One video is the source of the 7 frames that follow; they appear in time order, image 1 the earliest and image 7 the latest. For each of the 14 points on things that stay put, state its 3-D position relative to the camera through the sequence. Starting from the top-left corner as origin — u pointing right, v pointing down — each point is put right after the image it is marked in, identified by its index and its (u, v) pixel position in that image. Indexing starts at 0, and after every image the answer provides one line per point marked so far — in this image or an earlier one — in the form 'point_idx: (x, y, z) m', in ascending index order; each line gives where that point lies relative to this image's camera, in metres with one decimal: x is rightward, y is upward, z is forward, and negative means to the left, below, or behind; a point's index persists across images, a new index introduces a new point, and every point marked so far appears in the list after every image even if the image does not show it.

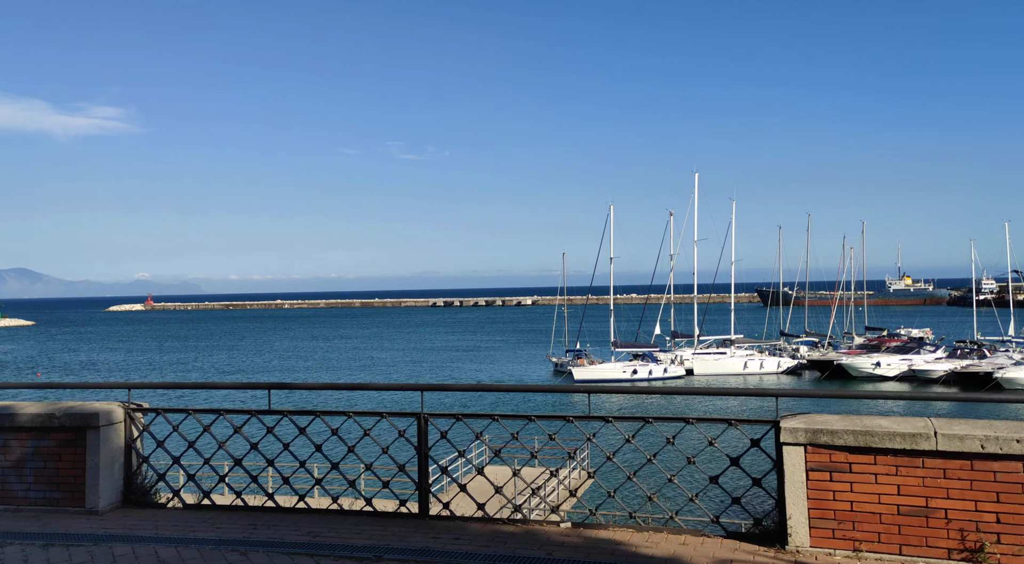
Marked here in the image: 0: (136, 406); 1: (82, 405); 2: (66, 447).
0: (-3.2, -1.1, +8.6) m
1: (-3.5, -1.0, +8.4) m
2: (-3.7, -1.4, +8.3) m
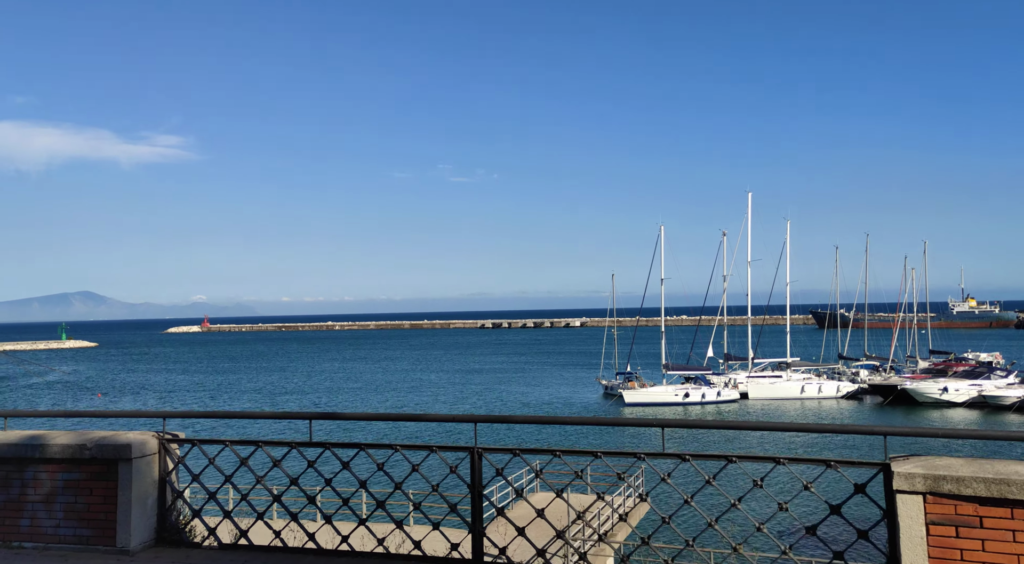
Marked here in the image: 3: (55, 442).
0: (-2.7, -1.2, +8.1) m
1: (-3.1, -1.2, +8.0) m
2: (-3.2, -1.5, +7.9) m
3: (-3.6, -1.2, +8.1) m
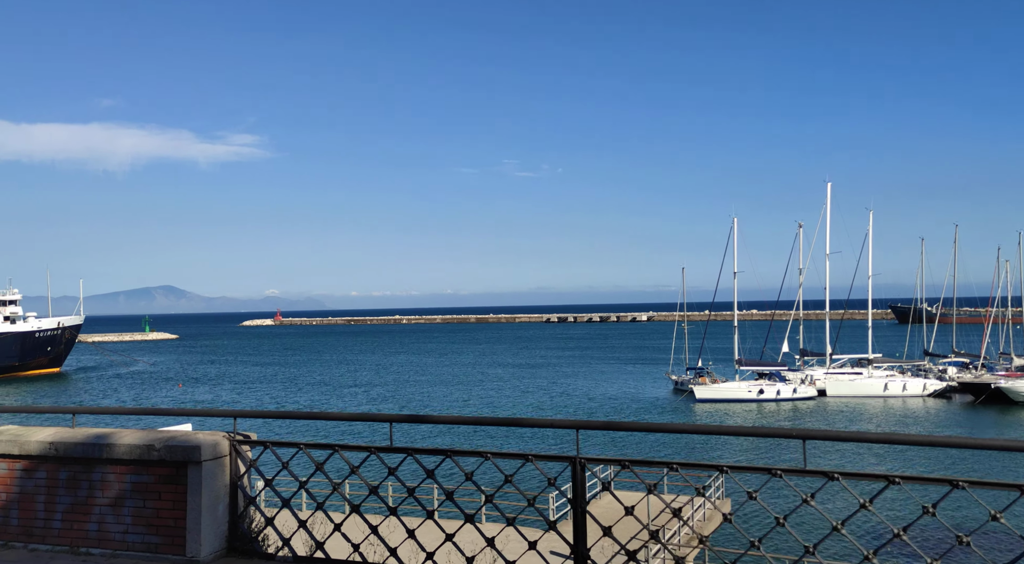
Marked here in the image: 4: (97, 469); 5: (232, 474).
0: (-2.0, -1.2, +7.7) m
1: (-2.4, -1.1, +7.5) m
2: (-2.5, -1.5, +7.5) m
3: (-2.9, -1.2, +7.7) m
4: (-3.1, -1.4, +7.7) m
5: (-2.1, -1.4, +7.6) m
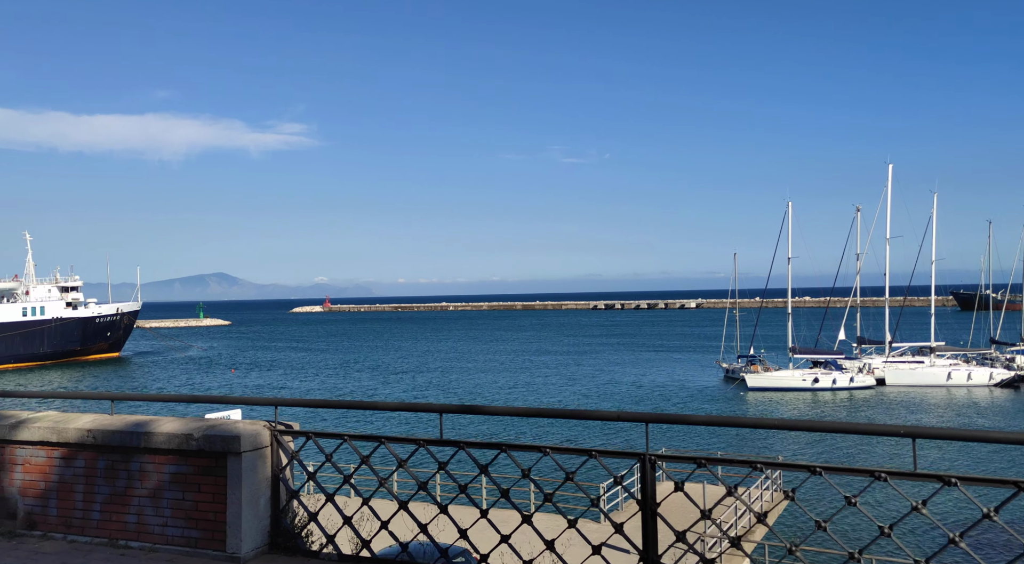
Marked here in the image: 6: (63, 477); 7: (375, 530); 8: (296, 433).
0: (-1.6, -1.0, +7.3) m
1: (-2.0, -1.0, +7.2) m
2: (-2.1, -1.4, +7.1) m
3: (-2.5, -1.0, +7.4) m
4: (-2.7, -1.3, +7.4) m
5: (-1.7, -1.3, +7.3) m
6: (-3.5, -1.5, +8.0) m
7: (-1.5, -2.8, +11.5) m
8: (-1.5, -1.1, +7.2) m
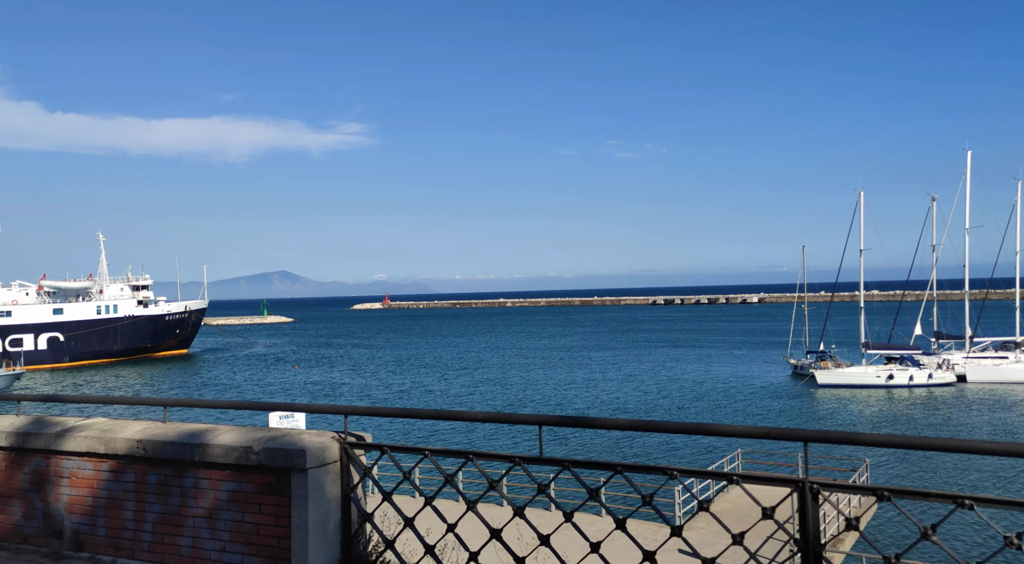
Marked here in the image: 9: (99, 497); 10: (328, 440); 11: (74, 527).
0: (-1.0, -1.0, +6.6) m
1: (-1.4, -1.0, +6.6) m
2: (-1.6, -1.3, +6.5) m
3: (-1.9, -1.0, +6.8) m
4: (-2.2, -1.3, +6.8) m
5: (-1.1, -1.3, +6.6) m
6: (-2.9, -1.5, +7.5) m
7: (-0.7, -2.7, +10.9) m
8: (-0.9, -1.1, +6.6) m
9: (-3.0, -1.6, +7.5) m
10: (-1.1, -1.0, +6.6) m
11: (-3.2, -1.8, +7.6) m
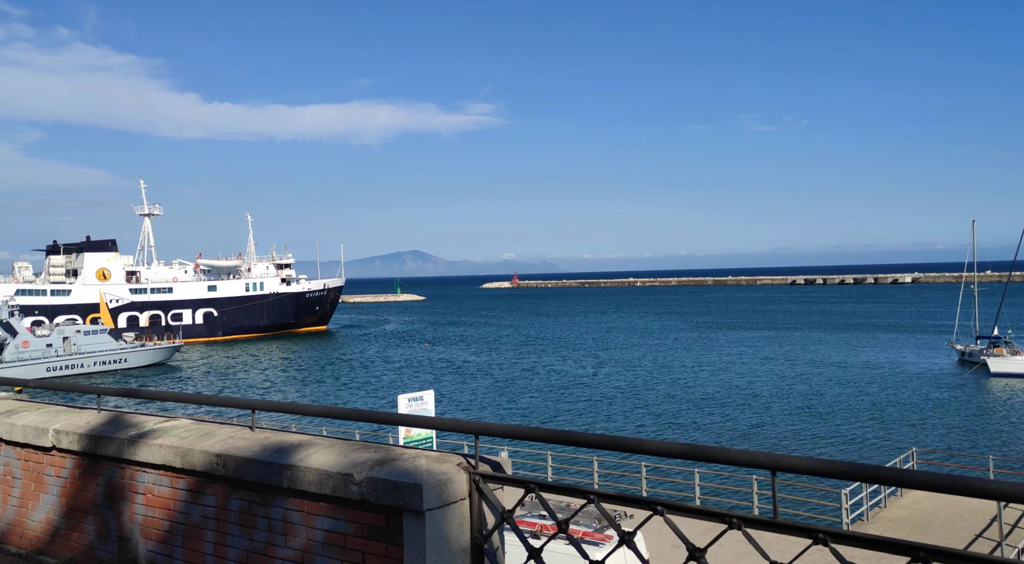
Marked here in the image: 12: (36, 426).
0: (-0.1, -0.9, +4.8) m
1: (-0.5, -0.8, +4.8) m
2: (-0.7, -1.2, +4.8) m
3: (-1.0, -0.9, +5.1) m
4: (-1.2, -1.1, +5.1) m
5: (-0.2, -1.1, +4.8) m
6: (-1.9, -1.3, +5.9) m
7: (+0.7, -2.5, +9.0) m
8: (0.0, -0.9, +4.8) m
9: (-2.0, -1.4, +5.9) m
10: (-0.2, -0.9, +4.8) m
11: (-2.2, -1.6, +6.1) m
12: (-3.3, -1.0, +7.0) m
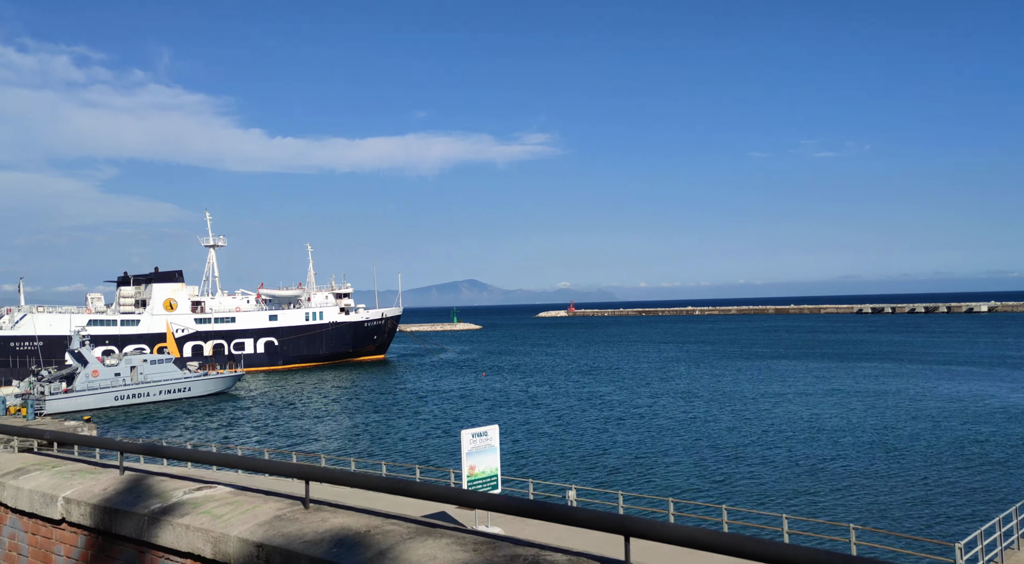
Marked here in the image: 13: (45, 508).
0: (+0.4, -1.0, +3.3) m
1: (0.0, -1.0, +3.3) m
2: (-0.1, -1.3, +3.3) m
3: (-0.4, -1.0, +3.6) m
4: (-0.6, -1.2, +3.7) m
5: (+0.4, -1.2, +3.3) m
6: (-1.3, -1.5, +4.5) m
7: (+1.5, -2.7, +7.4) m
8: (+0.5, -1.0, +3.2) m
9: (-1.4, -1.5, +4.5) m
10: (+0.3, -1.0, +3.3) m
11: (-1.5, -1.8, +4.7) m
12: (-2.6, -1.2, +5.7) m
13: (-2.6, -1.3, +5.7) m
